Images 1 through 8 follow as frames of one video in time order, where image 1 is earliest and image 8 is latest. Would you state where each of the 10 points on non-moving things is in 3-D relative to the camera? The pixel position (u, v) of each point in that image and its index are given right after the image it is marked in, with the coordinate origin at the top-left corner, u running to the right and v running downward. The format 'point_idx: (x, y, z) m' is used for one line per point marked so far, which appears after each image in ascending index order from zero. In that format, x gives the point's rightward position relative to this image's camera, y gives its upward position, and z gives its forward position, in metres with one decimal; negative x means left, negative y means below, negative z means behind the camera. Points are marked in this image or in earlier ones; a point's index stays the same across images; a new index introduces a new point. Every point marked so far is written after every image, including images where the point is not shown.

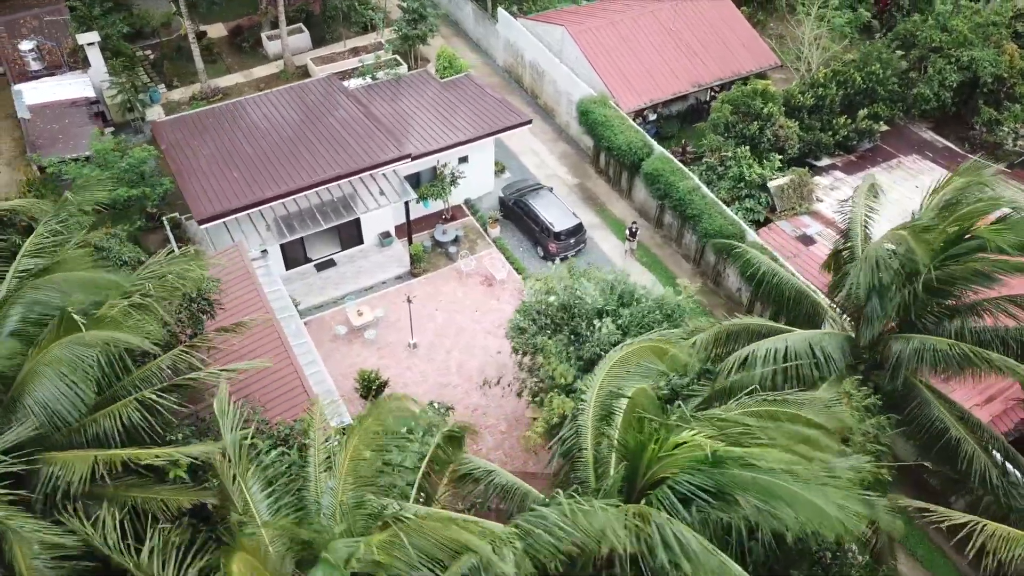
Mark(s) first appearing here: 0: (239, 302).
0: (-6.7, -0.5, +18.1) m
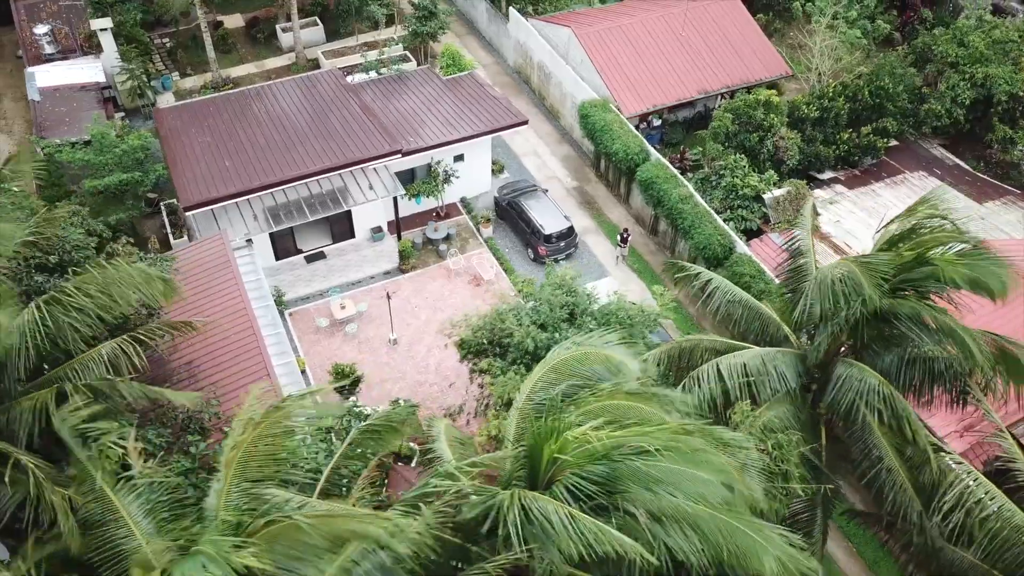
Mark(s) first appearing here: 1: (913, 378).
0: (-7.3, -0.3, +18.2) m
1: (+6.0, -1.4, +11.4) m
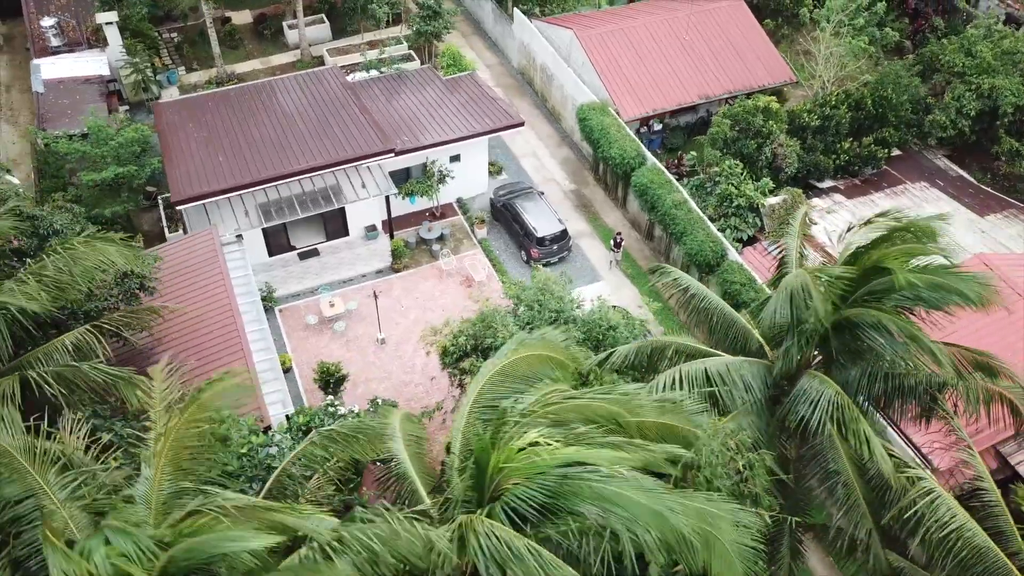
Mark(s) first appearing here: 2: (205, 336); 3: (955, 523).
0: (-7.7, -0.1, +18.3) m
1: (+5.4, -1.6, +11.2) m
2: (-7.1, -1.1, +17.2) m
3: (+5.8, -3.1, +9.8) m
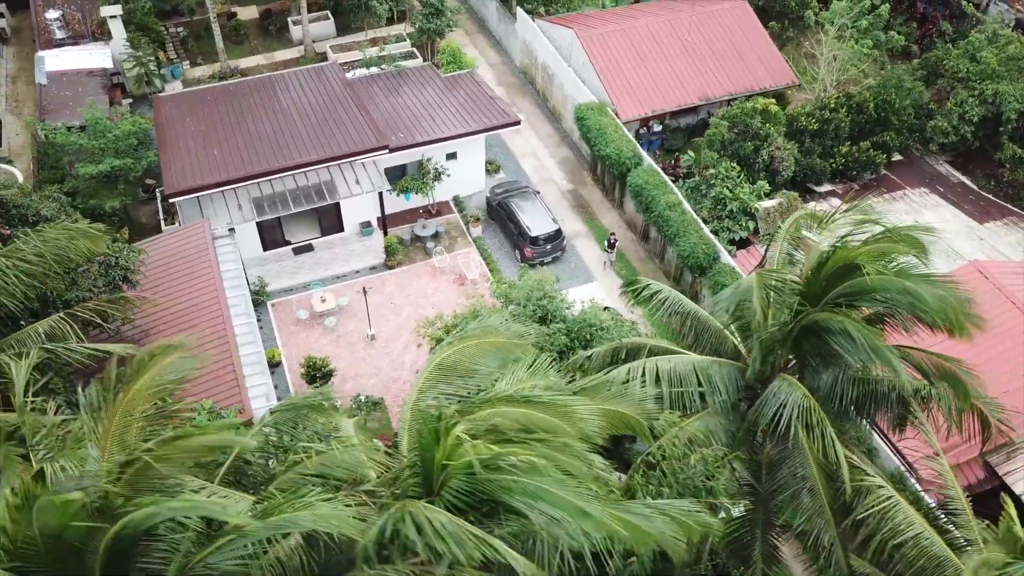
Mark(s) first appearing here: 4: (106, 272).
0: (-8.0, +0.1, +18.3) m
1: (+5.0, -1.7, +11.0) m
2: (-7.4, -0.9, +17.3) m
3: (+5.3, -3.2, +9.7) m
4: (-7.8, +0.2, +14.2) m
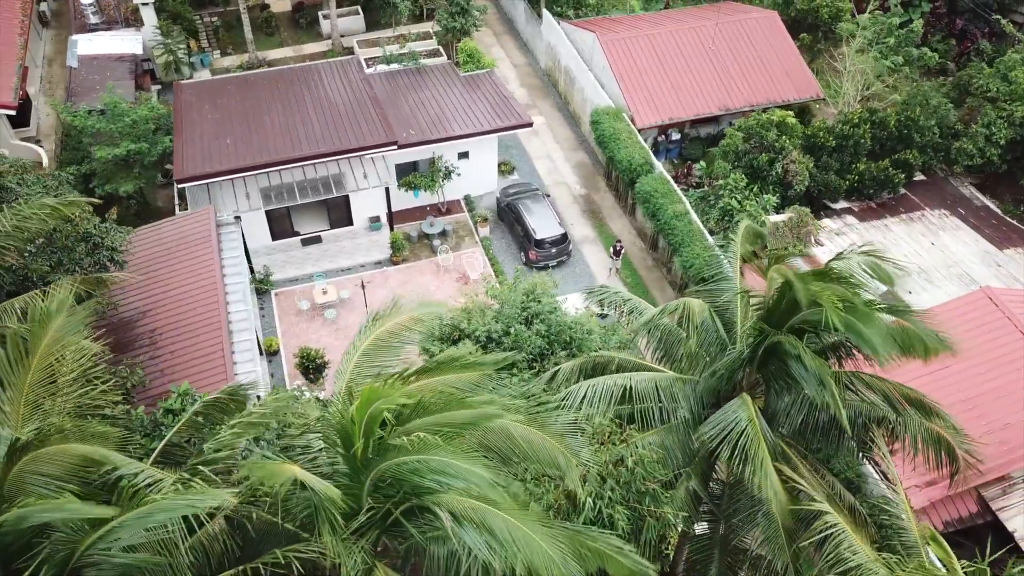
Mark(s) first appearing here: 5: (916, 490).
0: (-8.1, +0.4, +18.6) m
1: (+4.4, -2.0, +10.7) m
2: (-7.7, -0.5, +17.5) m
3: (+4.6, -3.5, +9.4) m
4: (-8.1, +0.6, +14.5) m
5: (+8.3, -4.1, +15.3) m
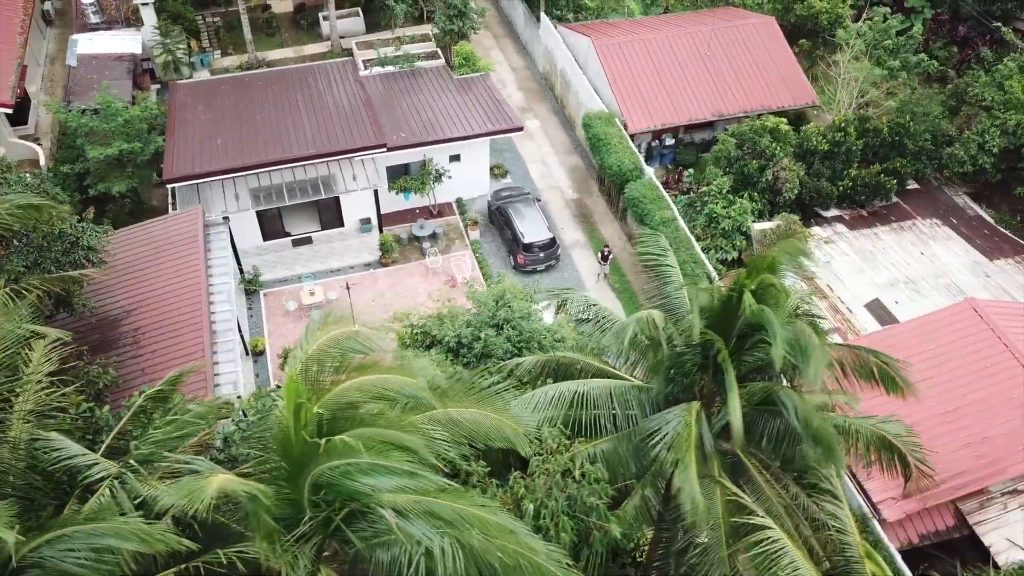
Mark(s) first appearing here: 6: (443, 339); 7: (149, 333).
0: (-8.6, +0.4, +18.8) m
1: (+3.8, -2.2, +10.7) m
2: (-8.1, -0.5, +17.7) m
3: (+3.9, -3.6, +9.3) m
4: (-8.6, +0.6, +14.6) m
5: (+7.7, -4.3, +15.2) m
6: (-1.3, -1.0, +14.9) m
7: (-8.5, -1.0, +17.3) m
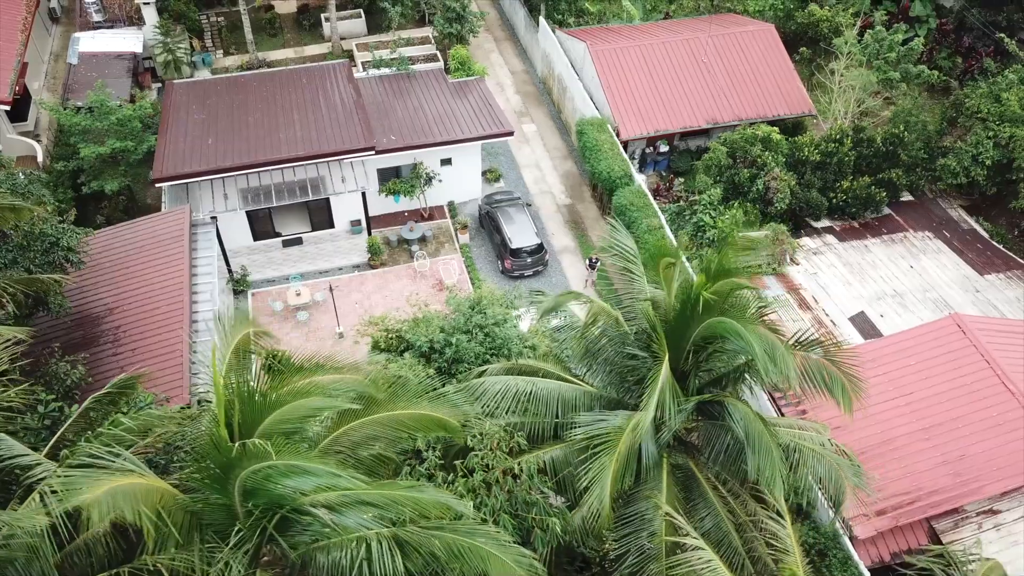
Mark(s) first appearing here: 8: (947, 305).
0: (-9.0, +0.5, +18.9) m
1: (+3.1, -2.4, +10.6) m
2: (-8.7, -0.5, +17.8) m
3: (+3.2, -3.8, +9.3) m
4: (-9.2, +0.7, +14.8) m
5: (+7.1, -4.6, +15.0) m
6: (-1.9, -1.1, +14.9) m
7: (-9.0, -1.0, +17.4) m
8: (+11.6, -0.5, +20.0) m
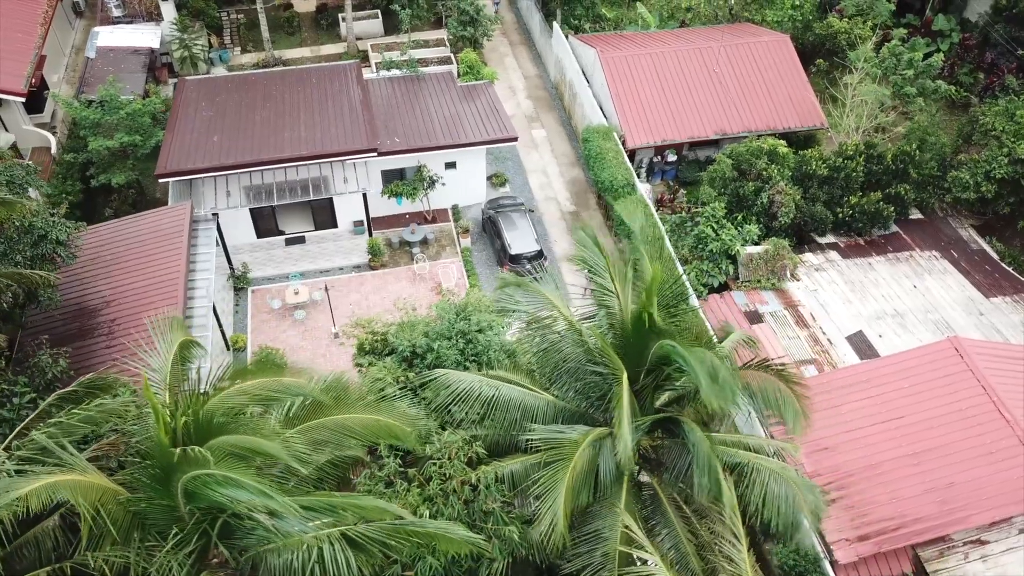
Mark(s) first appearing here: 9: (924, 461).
0: (-9.2, +0.6, +19.2) m
1: (+2.6, -2.6, +10.5) m
2: (-8.9, -0.4, +18.0) m
3: (+2.6, -4.1, +9.1) m
4: (-9.5, +0.8, +15.0) m
5: (+6.6, -5.0, +14.7) m
6: (-2.3, -1.2, +14.9) m
7: (-9.3, -0.8, +17.7) m
8: (+11.4, -1.0, +19.6) m
9: (+8.7, -3.6, +15.7) m
